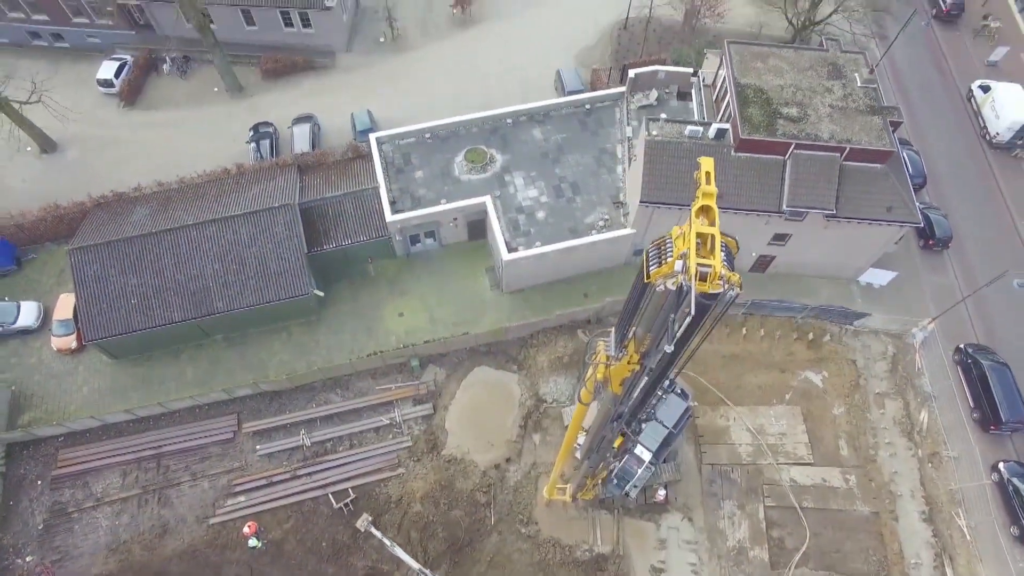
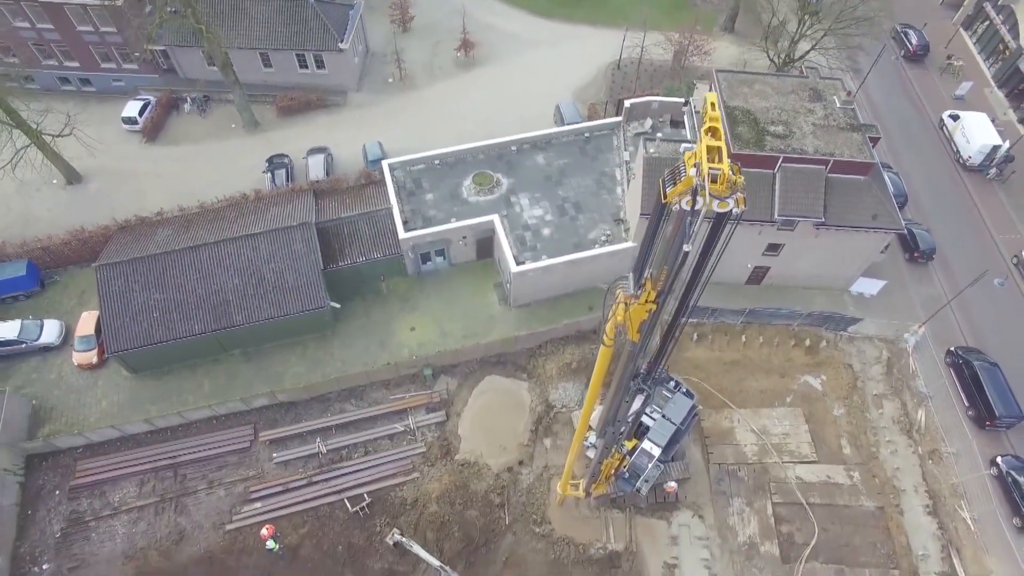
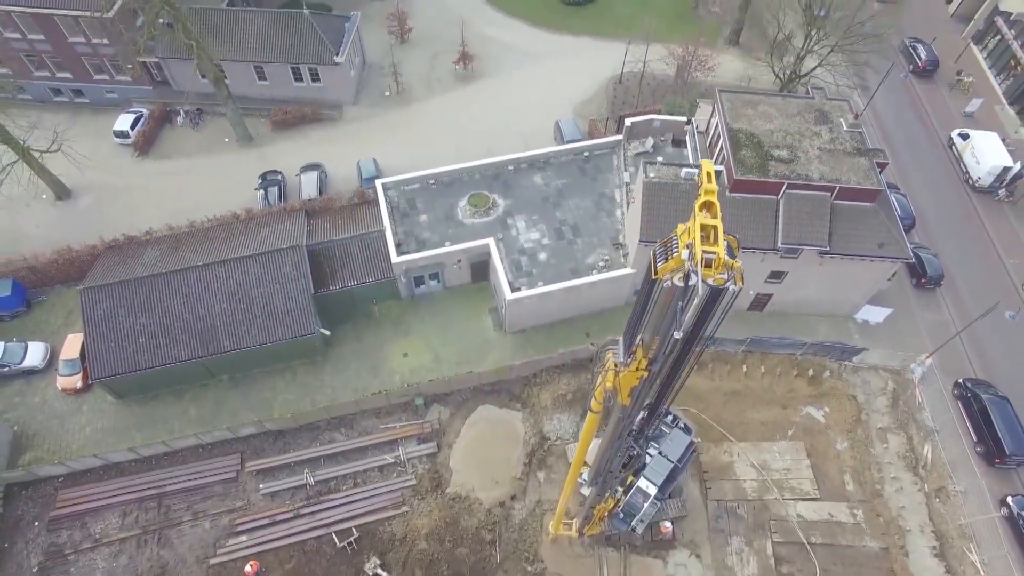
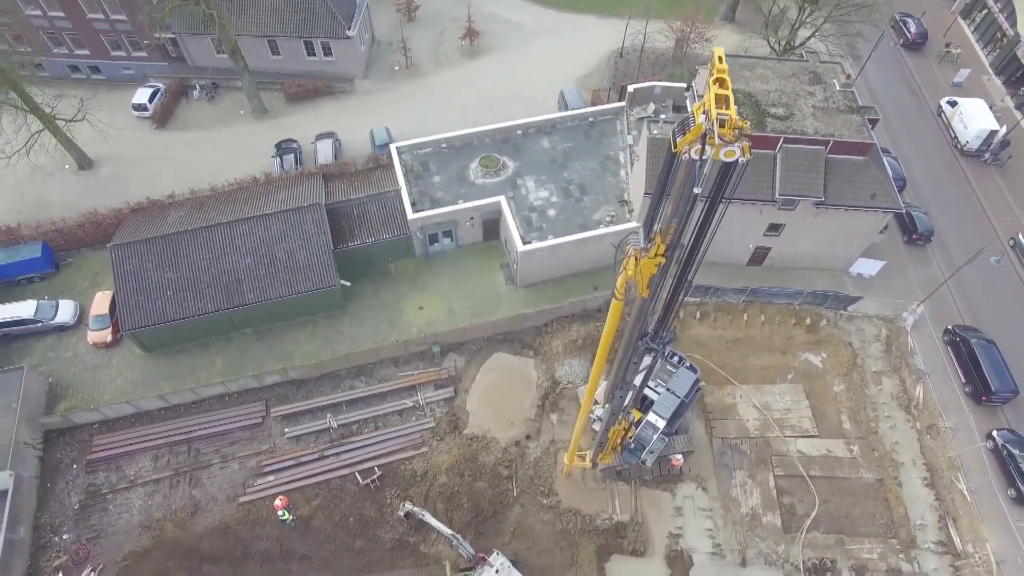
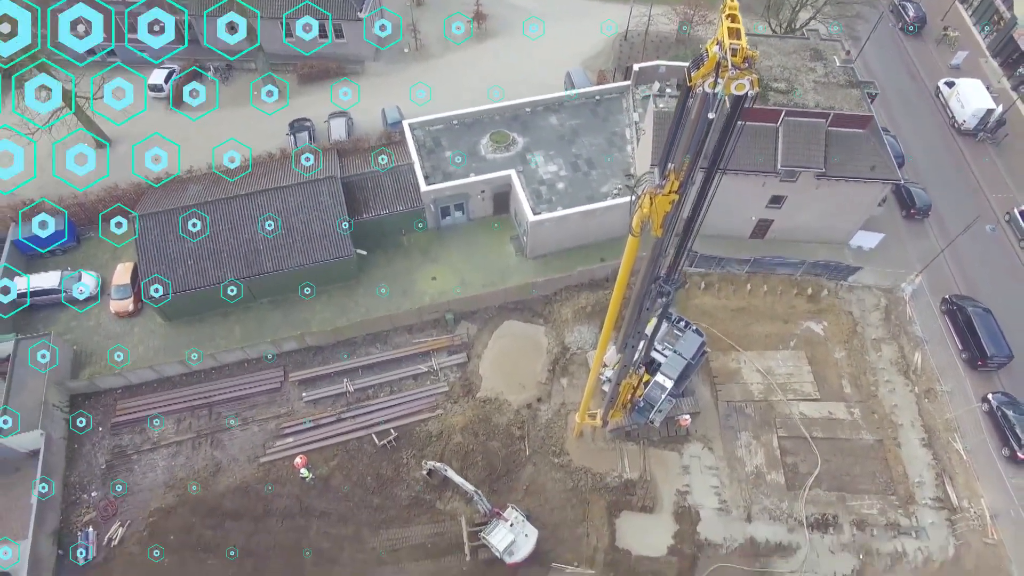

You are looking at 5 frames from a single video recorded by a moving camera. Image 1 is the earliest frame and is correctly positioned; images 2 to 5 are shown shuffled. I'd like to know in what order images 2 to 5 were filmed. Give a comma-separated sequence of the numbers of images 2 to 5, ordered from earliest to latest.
3, 2, 4, 5
